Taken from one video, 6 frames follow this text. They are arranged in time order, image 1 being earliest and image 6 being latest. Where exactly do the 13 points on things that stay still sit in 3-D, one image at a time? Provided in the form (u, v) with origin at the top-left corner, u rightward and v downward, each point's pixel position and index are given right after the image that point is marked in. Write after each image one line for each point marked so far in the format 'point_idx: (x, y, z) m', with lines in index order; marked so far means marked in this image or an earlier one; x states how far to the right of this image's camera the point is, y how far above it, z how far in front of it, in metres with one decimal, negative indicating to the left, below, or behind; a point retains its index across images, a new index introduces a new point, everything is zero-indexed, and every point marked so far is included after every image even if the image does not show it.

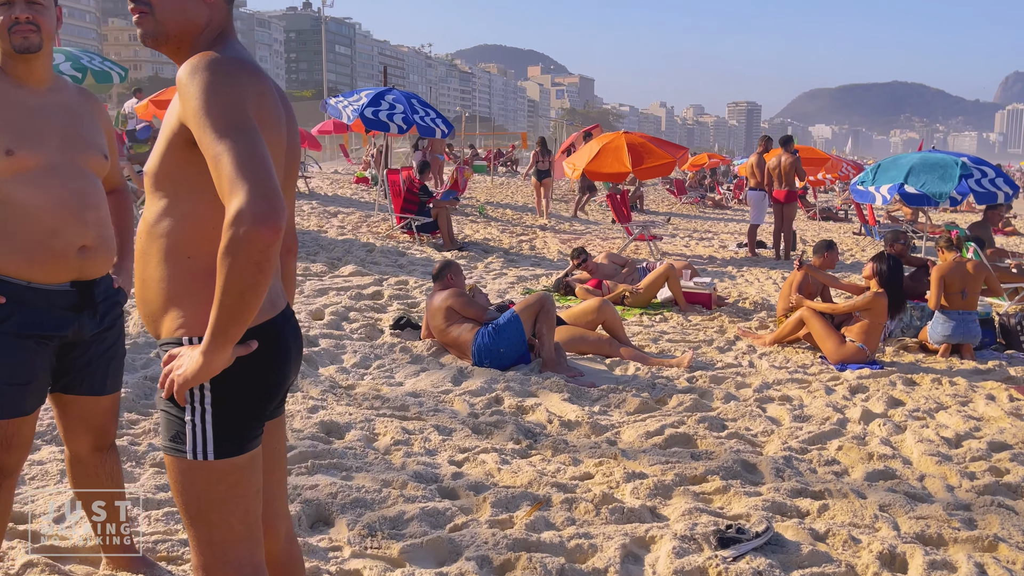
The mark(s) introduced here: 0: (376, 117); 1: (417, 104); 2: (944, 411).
0: (-1.5, +1.8, +8.7) m
1: (-1.1, +2.1, +9.2) m
2: (+2.1, -0.6, +4.0) m
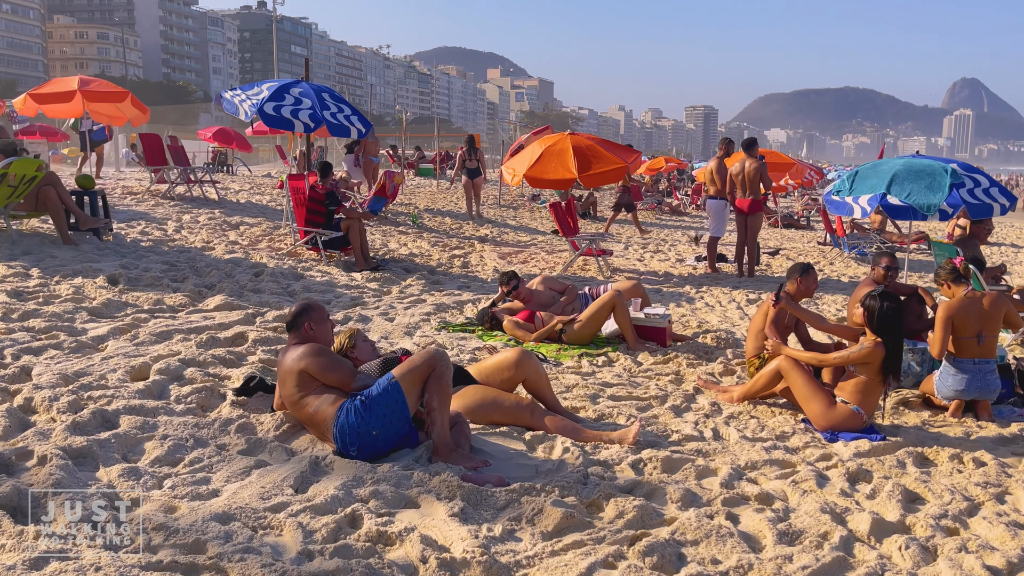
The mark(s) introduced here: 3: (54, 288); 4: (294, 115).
0: (-2.1, +1.6, +7.4) m
1: (-1.8, +1.9, +7.9) m
2: (+1.7, -0.8, +2.9) m
3: (-2.7, 0.0, +4.8) m
4: (-2.0, +1.6, +7.5) m
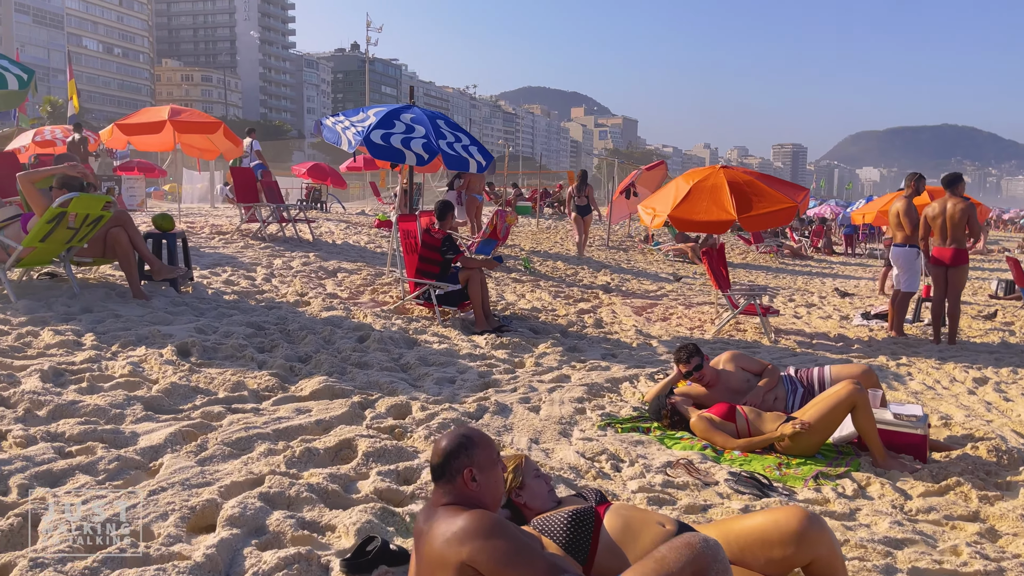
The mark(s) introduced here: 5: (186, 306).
0: (-1.0, +1.1, +6.3) m
1: (-0.6, +1.4, +6.7) m
2: (+2.3, -1.1, +1.3) m
3: (-1.8, -0.3, +3.6) m
4: (-0.8, +1.1, +6.3) m
5: (-2.0, -0.1, +5.0) m
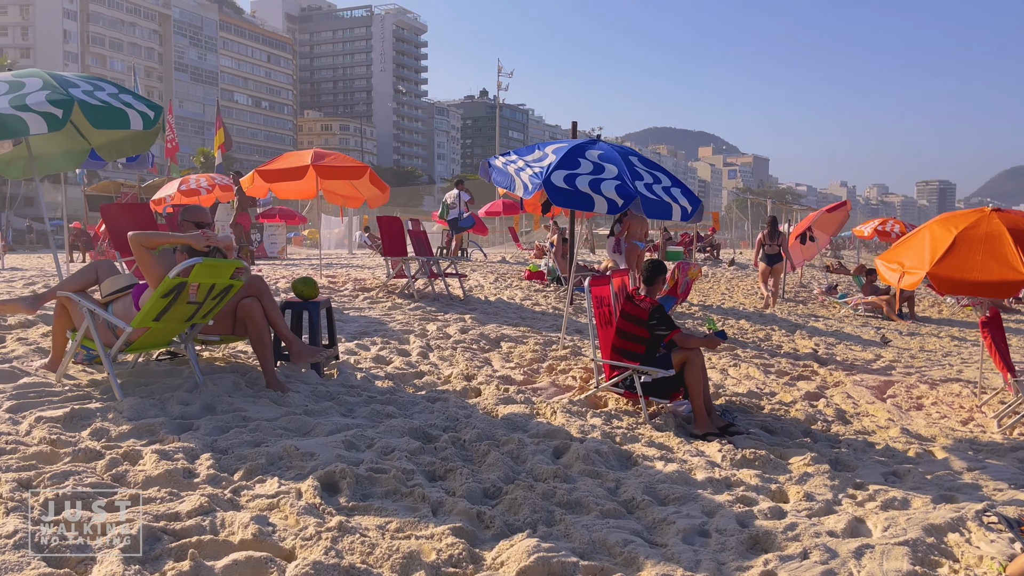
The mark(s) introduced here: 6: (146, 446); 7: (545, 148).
0: (+0.4, +0.6, +5.0) m
1: (+0.8, +0.8, +5.4) m
2: (+2.9, -1.4, -0.5) m
3: (-0.9, -0.7, +2.5) m
4: (+0.5, +0.6, +5.0) m
5: (-0.9, -0.5, +3.8) m
6: (-1.3, -0.6, +3.0) m
7: (+0.2, +1.0, +5.5) m
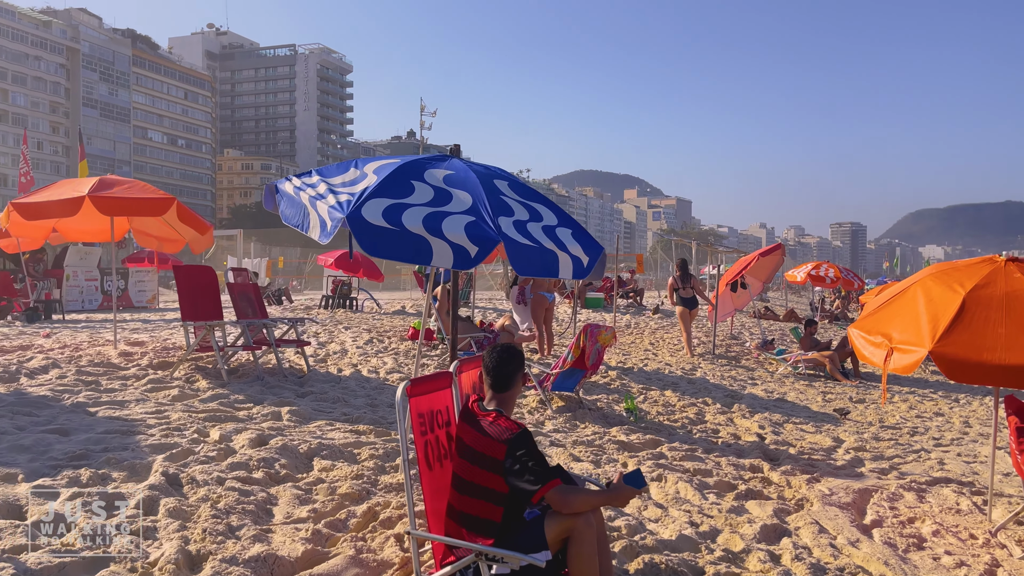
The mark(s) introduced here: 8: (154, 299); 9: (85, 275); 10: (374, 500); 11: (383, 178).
0: (-0.5, +0.2, +3.1) m
1: (0.0, +0.4, +3.6) m
2: (+2.5, -1.5, -2.3) m
3: (-1.5, -1.0, +0.4) m
4: (-0.3, +0.2, +3.1) m
5: (-1.6, -0.9, +1.8) m
6: (-2.0, -0.9, +0.8) m
7: (-0.7, +0.5, +3.6) m
8: (-7.5, -0.2, +16.9) m
9: (-8.1, +0.2, +15.3) m
10: (-0.6, -0.9, +3.5) m
11: (-0.5, +0.5, +3.4) m
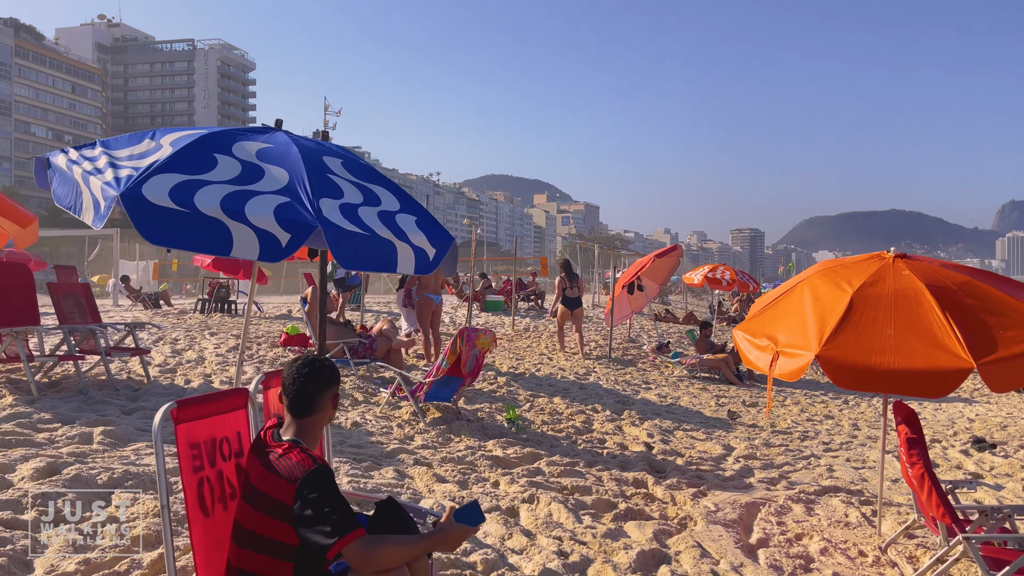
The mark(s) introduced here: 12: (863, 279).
0: (-1.0, +0.3, +2.5) m
1: (-0.6, +0.4, +3.0) m
2: (+2.5, -1.4, -2.5) m
3: (-1.7, -0.9, -0.3) m
4: (-0.9, +0.2, +2.5) m
5: (-2.0, -0.9, +1.0) m
6: (-2.3, -0.8, +0.1) m
7: (-1.3, +0.5, +2.9) m
8: (-9.6, -0.3, +15.5) m
9: (-9.9, +0.2, +13.7) m
10: (-1.2, -0.9, +2.9) m
11: (-1.1, +0.5, +2.8) m
12: (+1.6, 0.0, +3.6) m
